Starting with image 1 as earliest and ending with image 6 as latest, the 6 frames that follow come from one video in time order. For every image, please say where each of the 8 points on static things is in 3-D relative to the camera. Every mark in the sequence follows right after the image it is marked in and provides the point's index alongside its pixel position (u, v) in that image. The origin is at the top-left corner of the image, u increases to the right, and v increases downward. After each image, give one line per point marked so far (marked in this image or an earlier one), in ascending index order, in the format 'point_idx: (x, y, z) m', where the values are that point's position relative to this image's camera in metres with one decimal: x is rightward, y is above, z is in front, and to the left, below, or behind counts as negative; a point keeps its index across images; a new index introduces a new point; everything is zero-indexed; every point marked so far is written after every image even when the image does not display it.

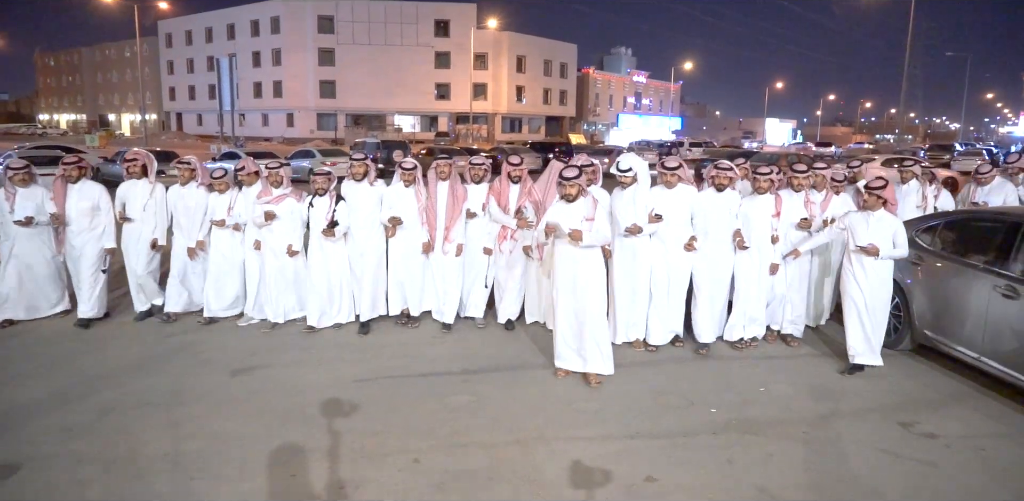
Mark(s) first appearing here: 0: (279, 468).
0: (-1.3, -1.2, +3.7) m
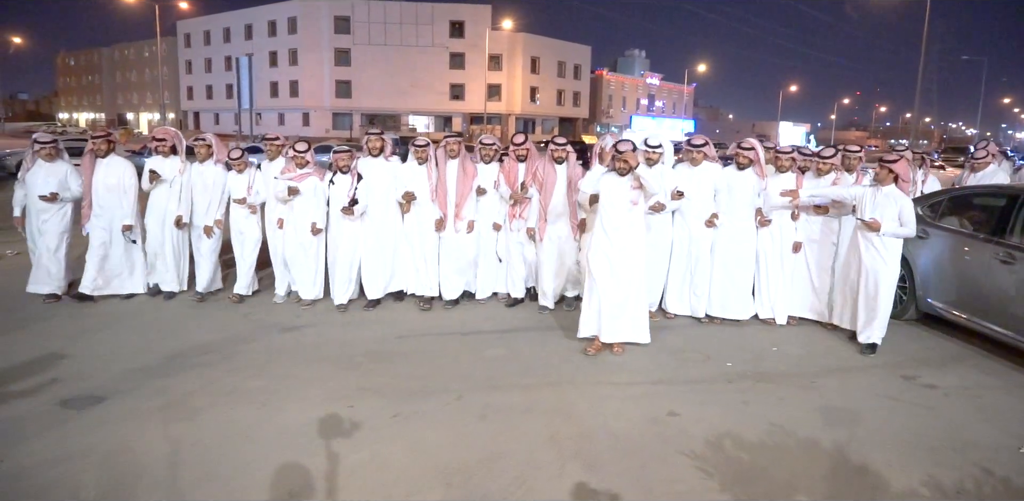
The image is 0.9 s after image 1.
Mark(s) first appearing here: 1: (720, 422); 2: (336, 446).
0: (-1.1, -0.9, +4.1) m
1: (+1.2, -1.0, +3.8) m
2: (-0.9, -1.0, +3.5) m
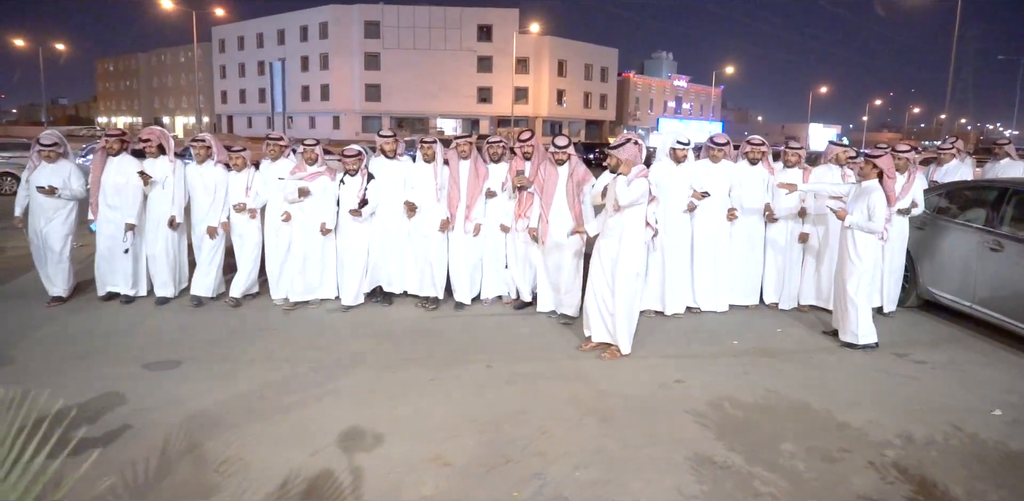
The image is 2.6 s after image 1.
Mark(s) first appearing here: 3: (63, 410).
0: (-0.9, -0.8, +4.6) m
1: (+1.3, -0.9, +4.3) m
2: (-0.8, -0.9, +4.1) m
3: (-2.6, -0.9, +3.8) m
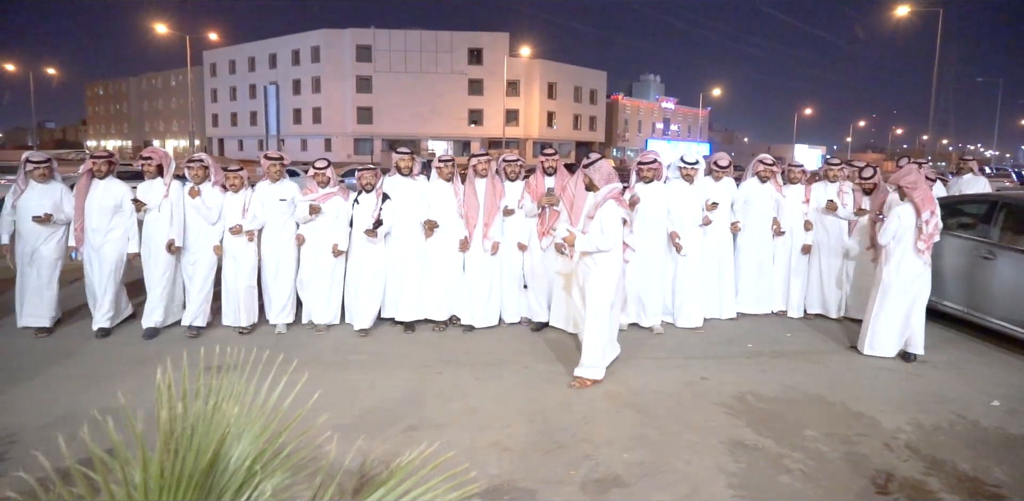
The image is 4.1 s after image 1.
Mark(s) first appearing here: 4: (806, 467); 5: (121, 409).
0: (-0.7, -0.9, +5.0) m
1: (+1.6, -0.9, +4.7) m
2: (-0.5, -0.9, +4.4) m
3: (-2.3, -1.0, +4.1) m
4: (+1.5, -1.1, +3.4) m
5: (-2.4, -1.0, +4.1) m
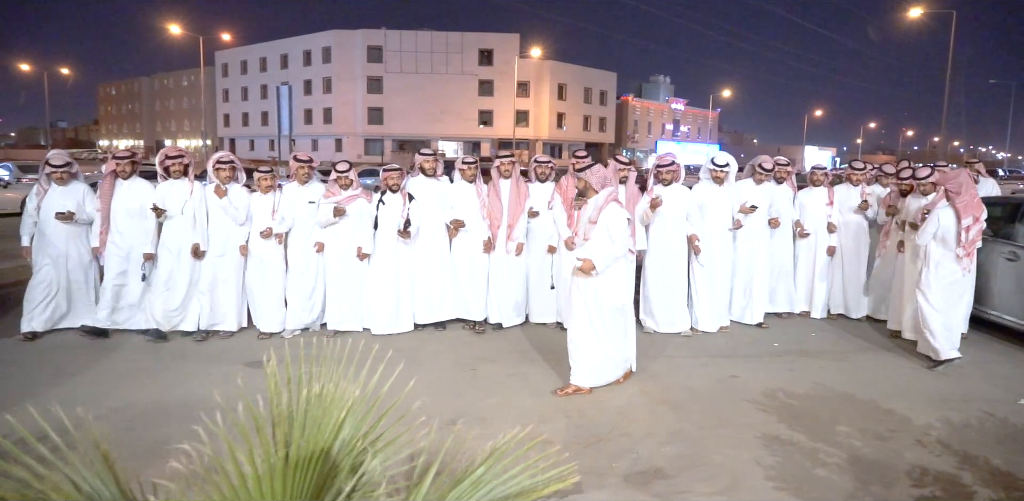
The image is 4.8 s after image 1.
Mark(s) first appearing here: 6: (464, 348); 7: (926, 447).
0: (-0.4, -0.9, +5.1) m
1: (+1.8, -0.9, +4.8) m
2: (-0.3, -0.9, +4.5) m
3: (-2.1, -1.0, +4.3) m
4: (+1.7, -1.1, +3.5) m
5: (-2.2, -1.0, +4.3) m
6: (-0.4, -0.8, +5.6) m
7: (+2.3, -1.1, +3.7) m
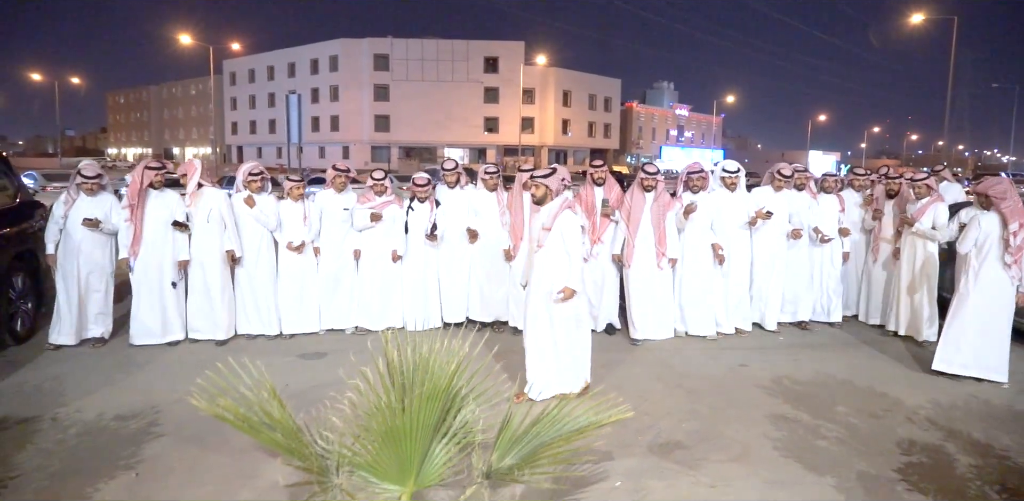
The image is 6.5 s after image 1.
0: (-0.2, -0.9, +5.6) m
1: (+2.1, -0.9, +5.2) m
2: (-0.1, -0.9, +5.0) m
3: (-1.9, -1.0, +4.8) m
4: (+1.9, -1.1, +4.0) m
5: (-1.9, -1.0, +4.8) m
6: (-0.2, -0.8, +6.1) m
7: (+2.5, -1.1, +4.2) m
